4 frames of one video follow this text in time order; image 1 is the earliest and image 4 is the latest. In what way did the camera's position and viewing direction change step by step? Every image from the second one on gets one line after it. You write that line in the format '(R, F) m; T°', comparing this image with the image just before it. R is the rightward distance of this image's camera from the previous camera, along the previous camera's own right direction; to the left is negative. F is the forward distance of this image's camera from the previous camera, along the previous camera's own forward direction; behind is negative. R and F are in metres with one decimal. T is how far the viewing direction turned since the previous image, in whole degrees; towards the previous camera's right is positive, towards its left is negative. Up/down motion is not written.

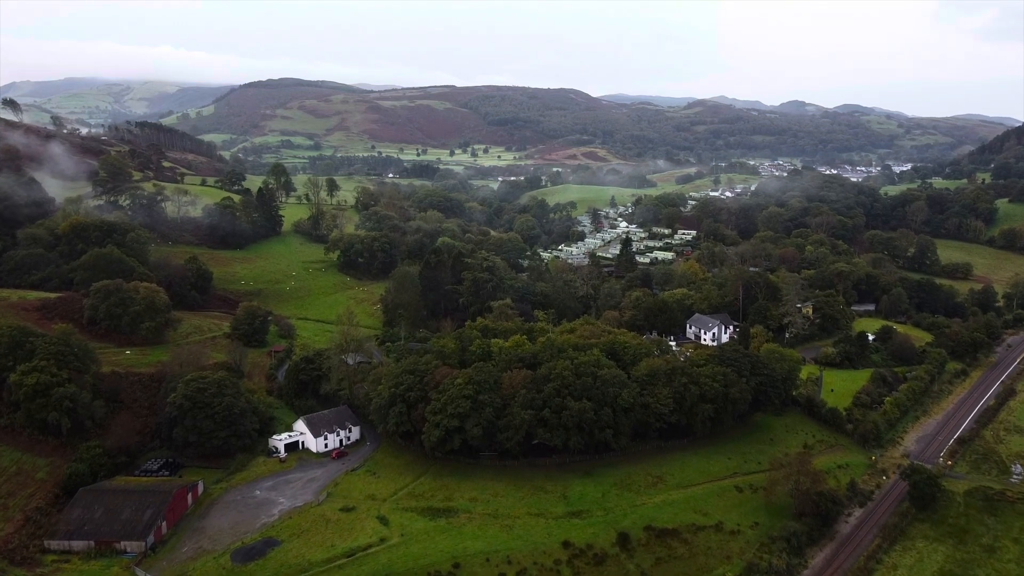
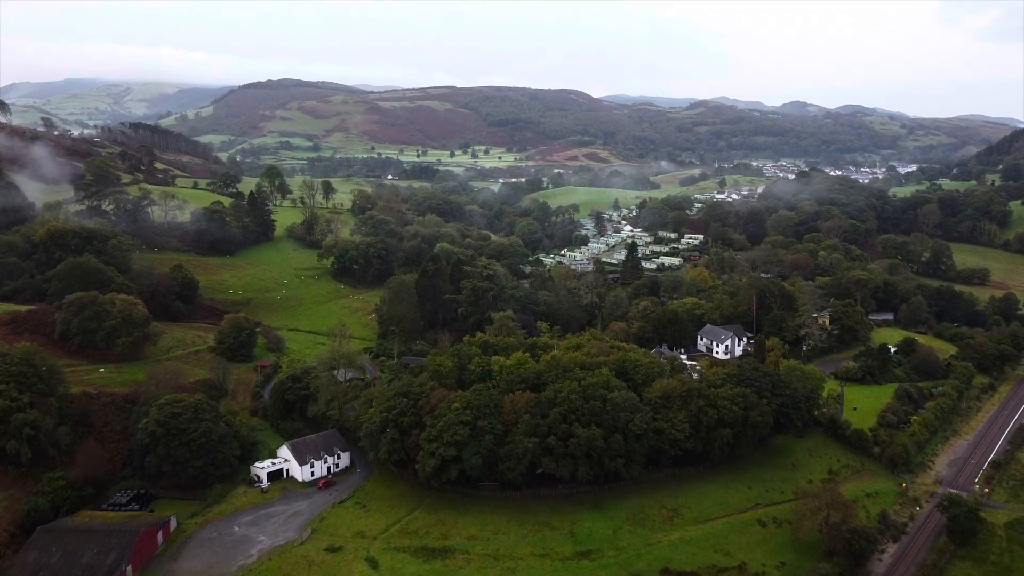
(-0.1, +2.1) m; 0°
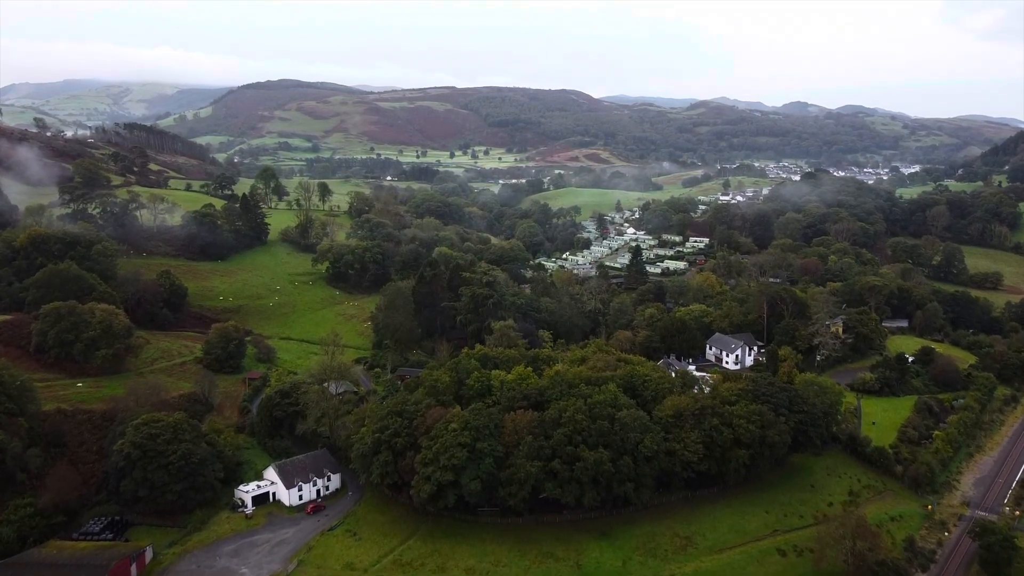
(0.0, +1.6) m; 0°
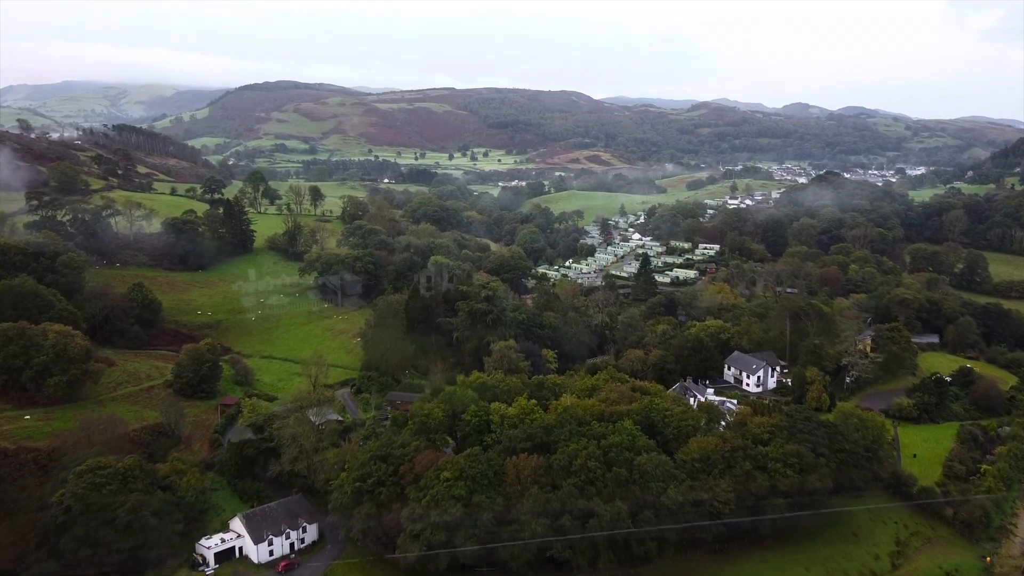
(-0.1, +3.1) m; 0°
